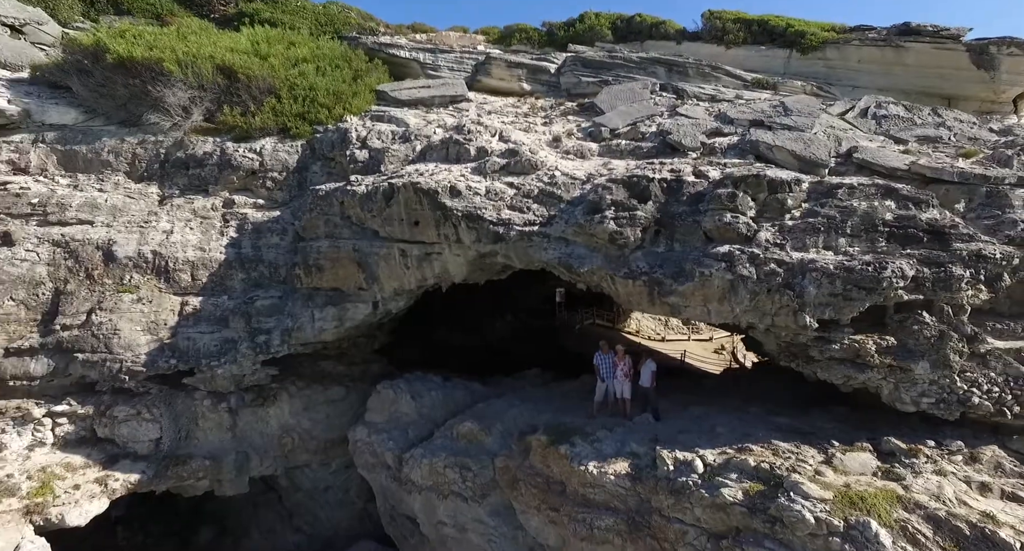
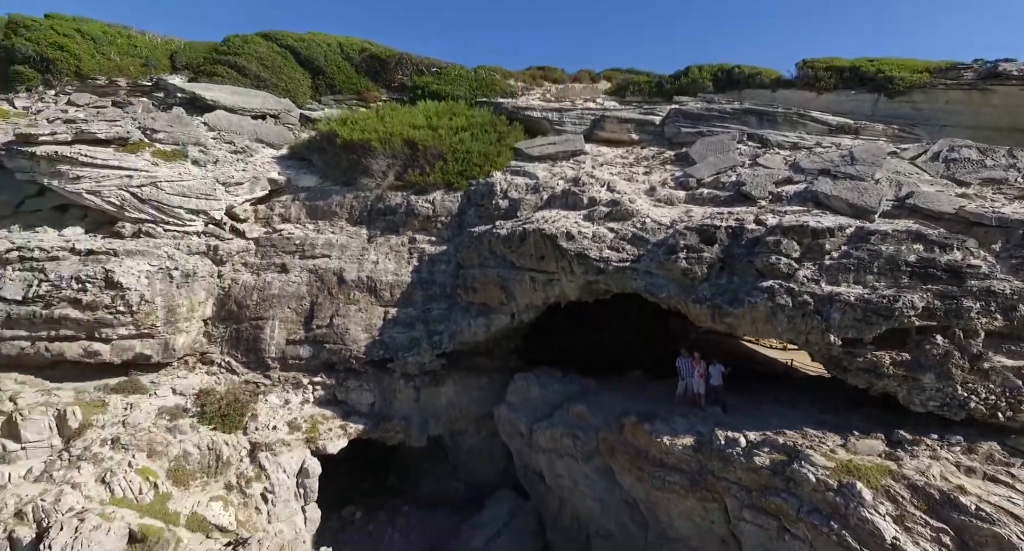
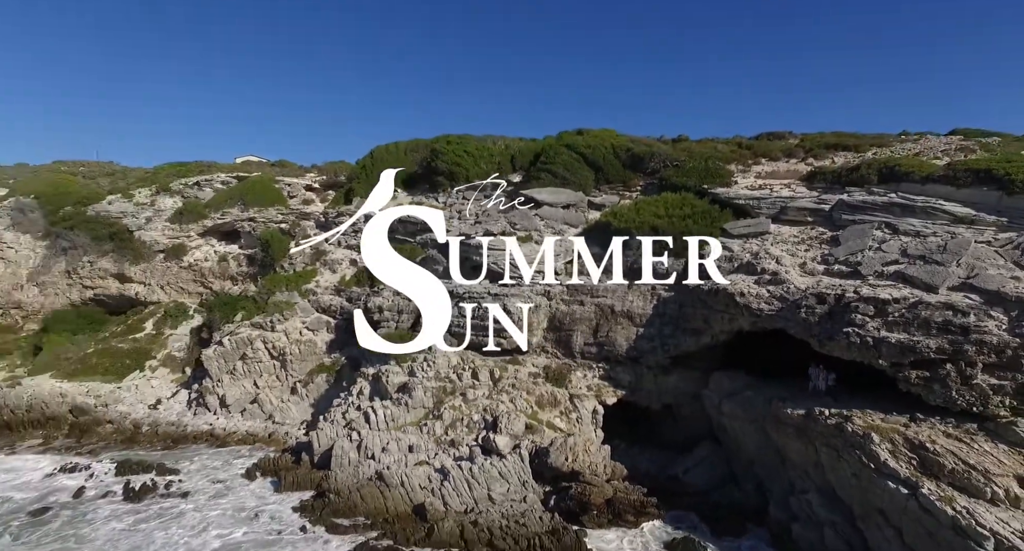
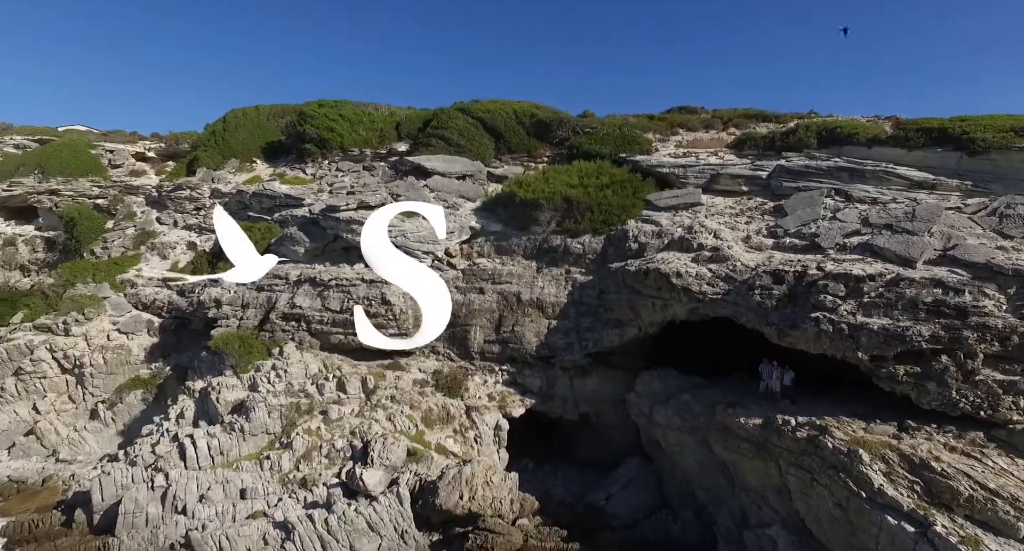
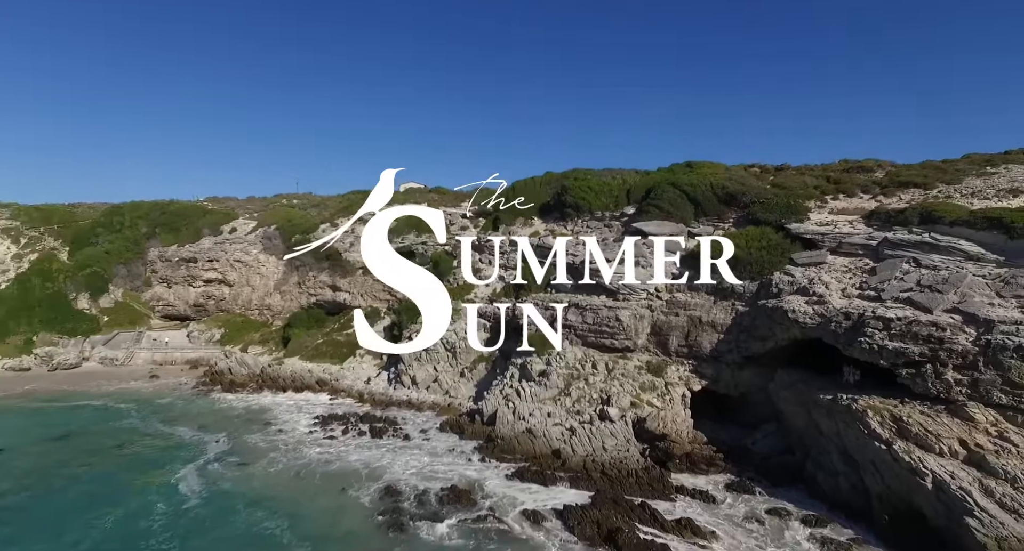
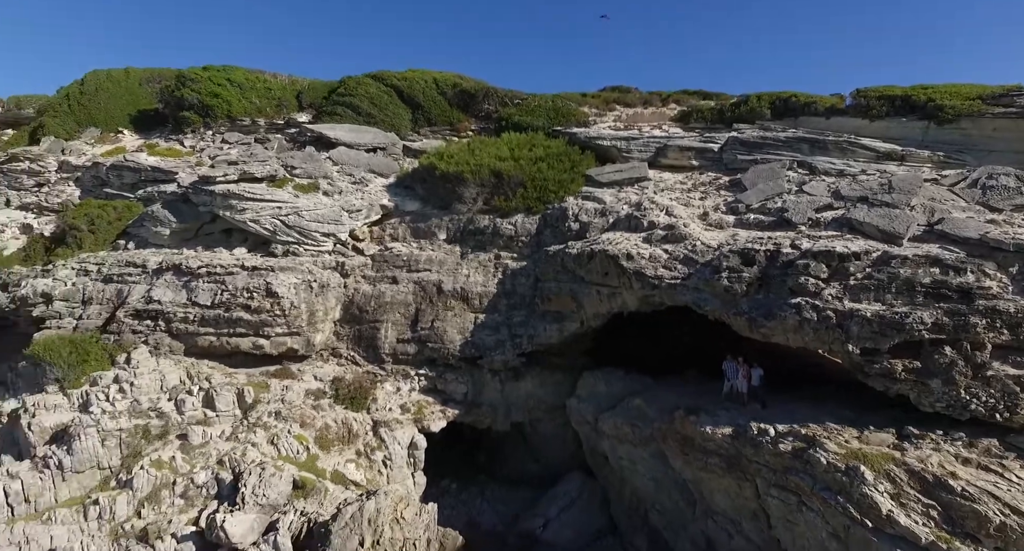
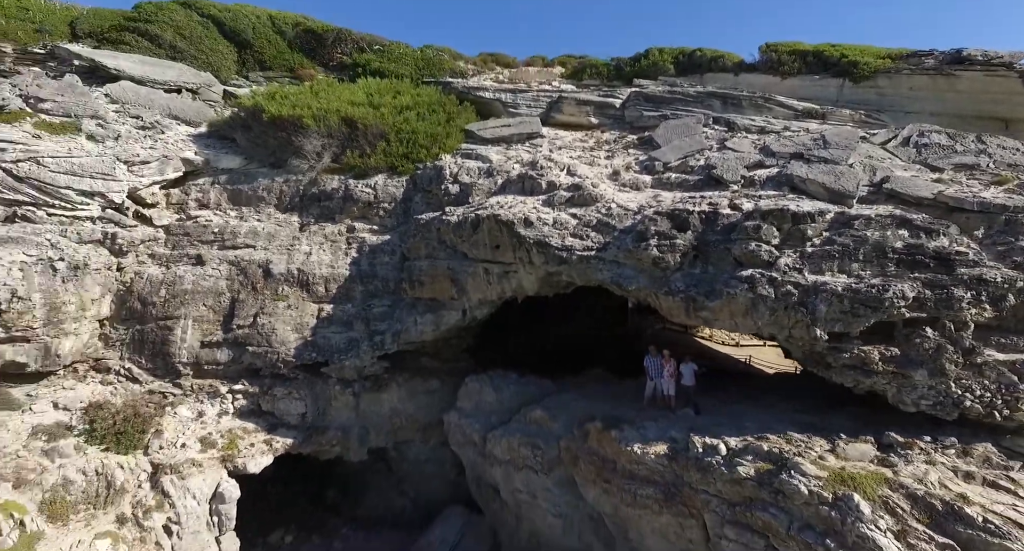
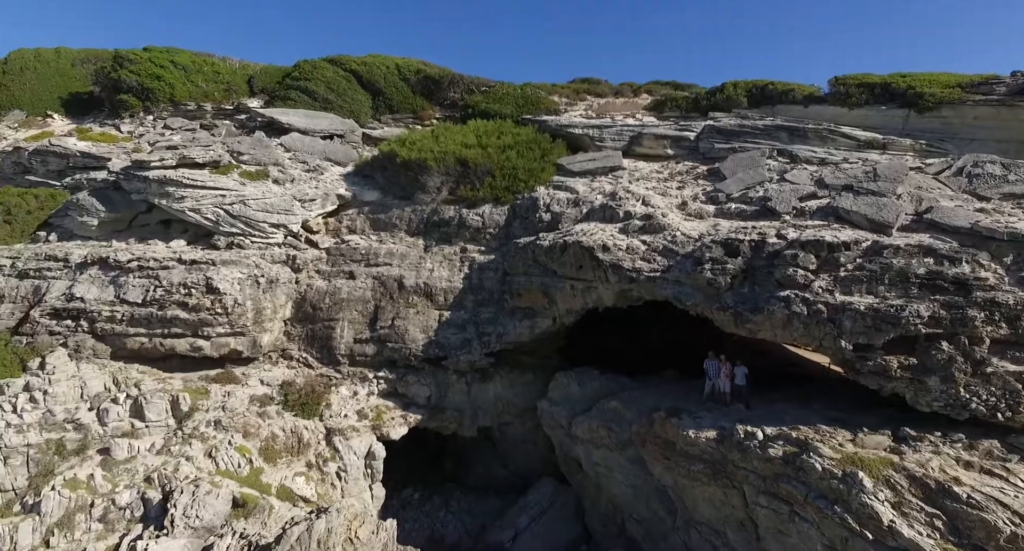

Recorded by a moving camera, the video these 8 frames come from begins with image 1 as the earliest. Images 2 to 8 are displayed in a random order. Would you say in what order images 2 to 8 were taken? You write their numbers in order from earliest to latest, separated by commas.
7, 2, 8, 6, 4, 3, 5
